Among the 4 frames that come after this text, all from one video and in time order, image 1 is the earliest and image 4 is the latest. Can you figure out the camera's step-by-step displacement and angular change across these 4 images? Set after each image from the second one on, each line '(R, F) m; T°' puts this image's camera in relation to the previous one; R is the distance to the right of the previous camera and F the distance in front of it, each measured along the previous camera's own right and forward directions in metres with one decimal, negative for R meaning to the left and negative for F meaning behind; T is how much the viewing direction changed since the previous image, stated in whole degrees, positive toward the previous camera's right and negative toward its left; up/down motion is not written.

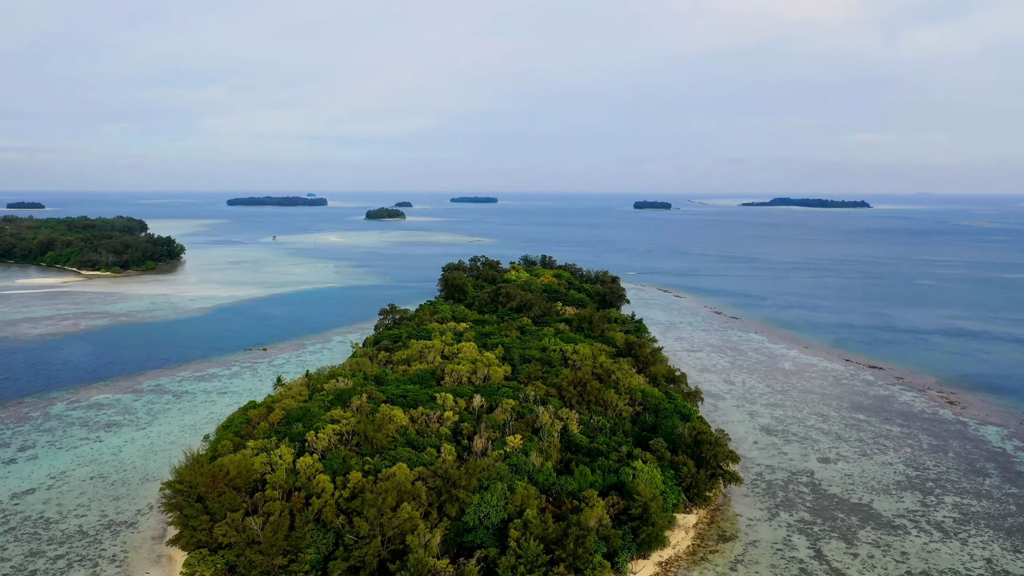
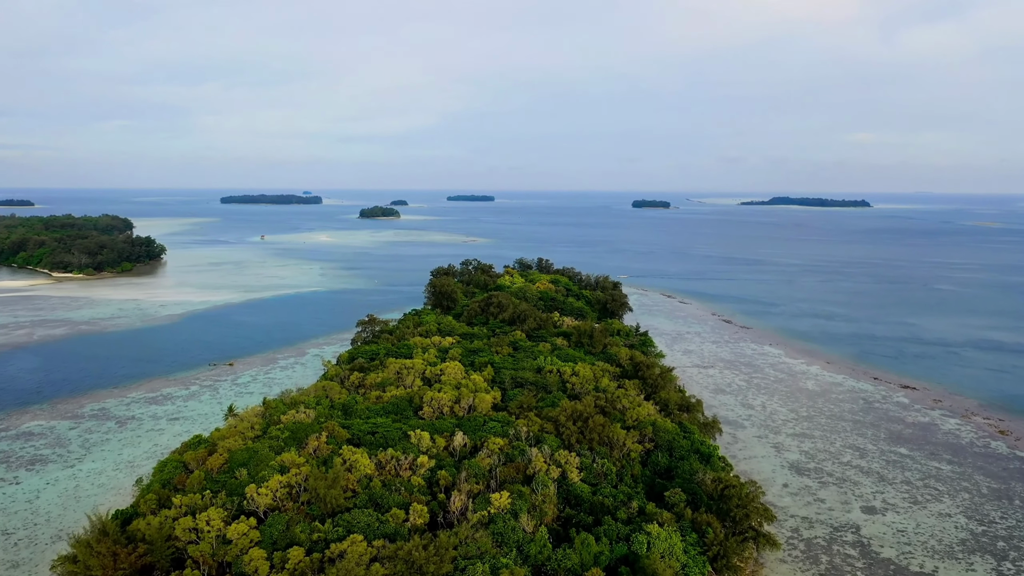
(+0.1, +2.8) m; 0°
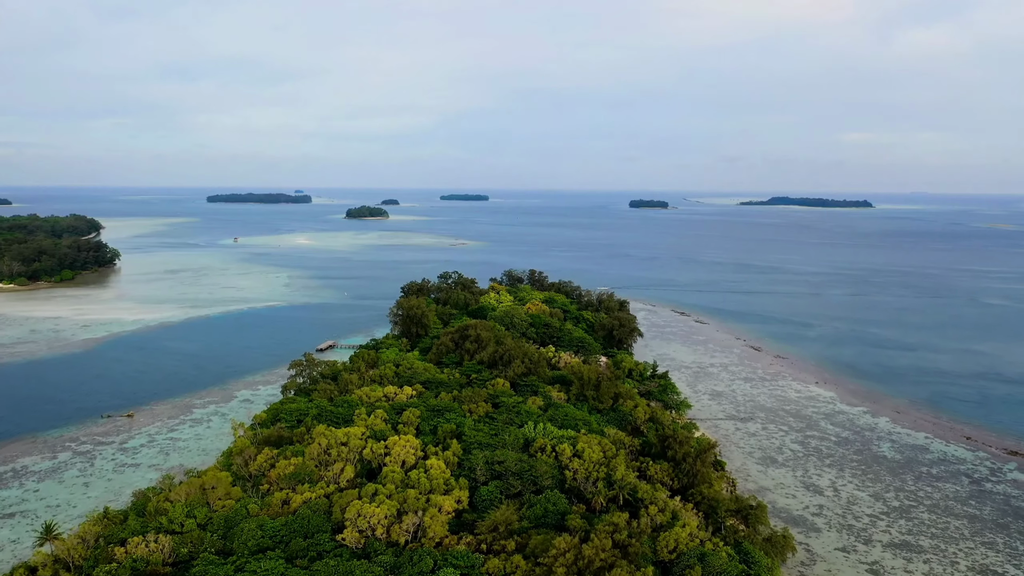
(+0.3, +6.1) m; 0°
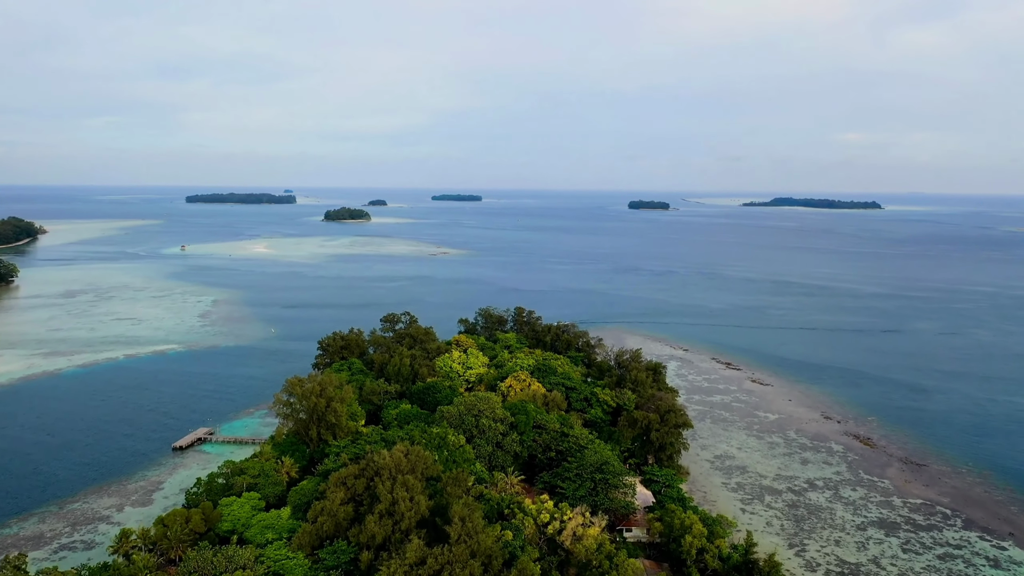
(+0.4, +10.8) m; 0°
